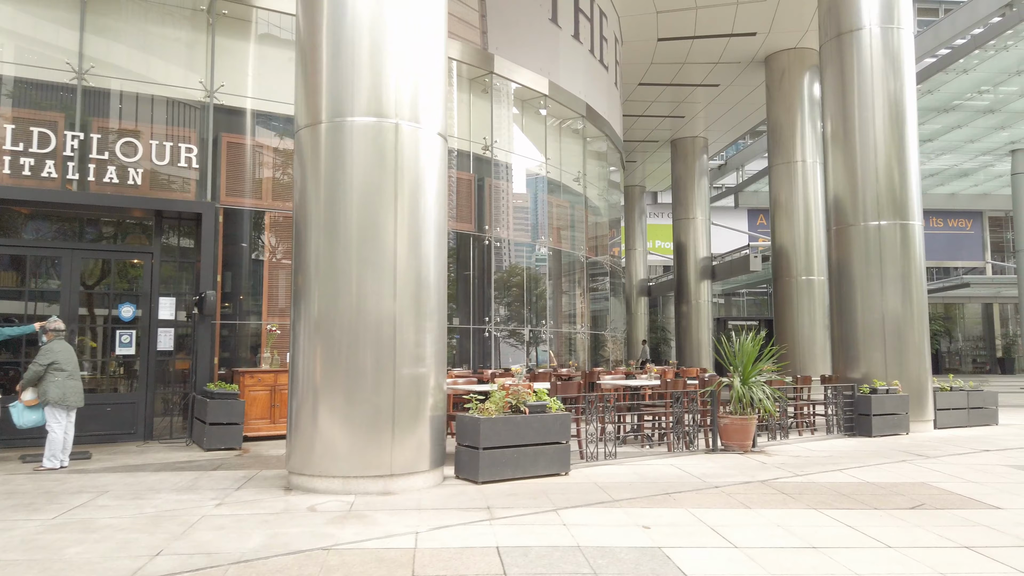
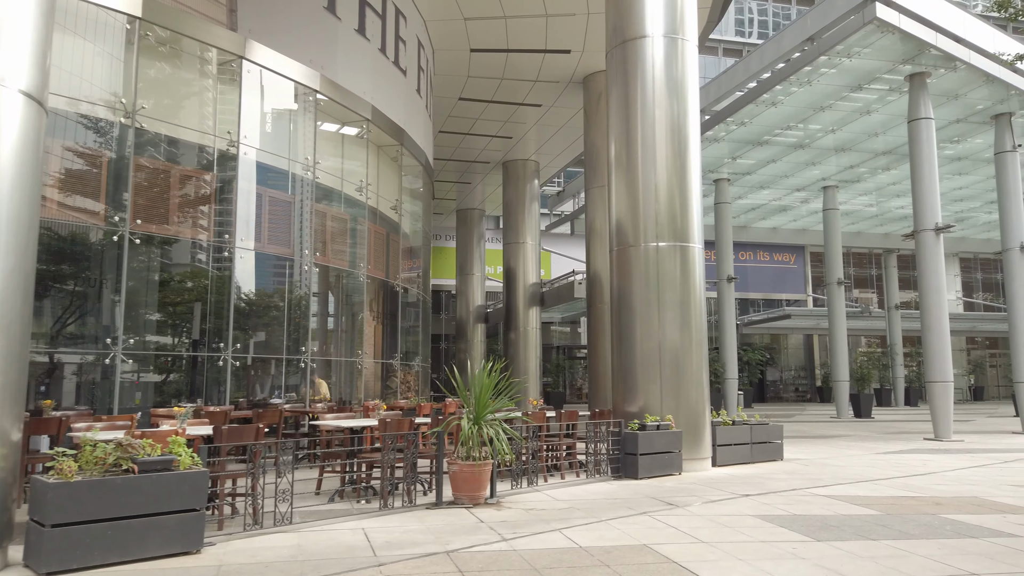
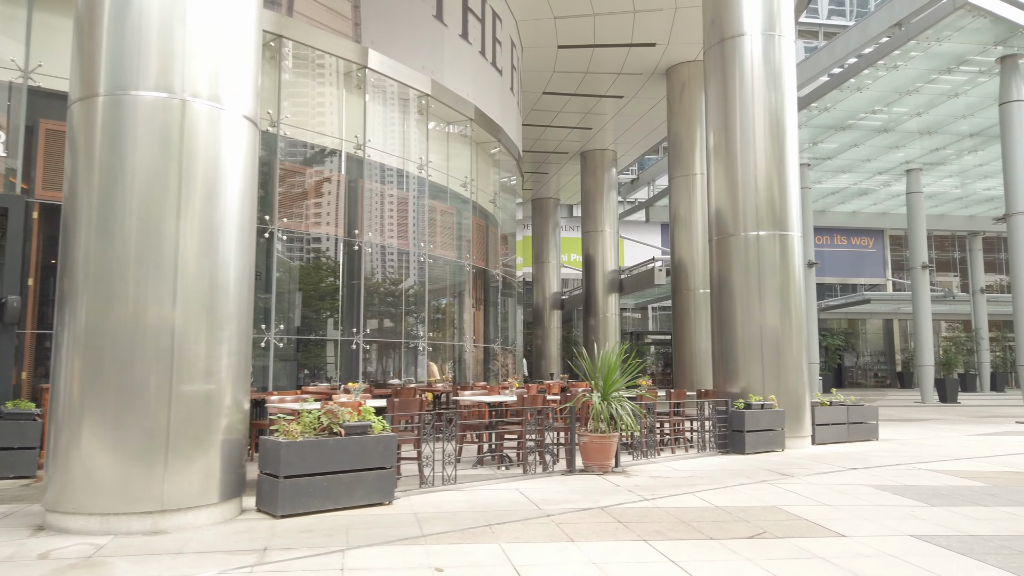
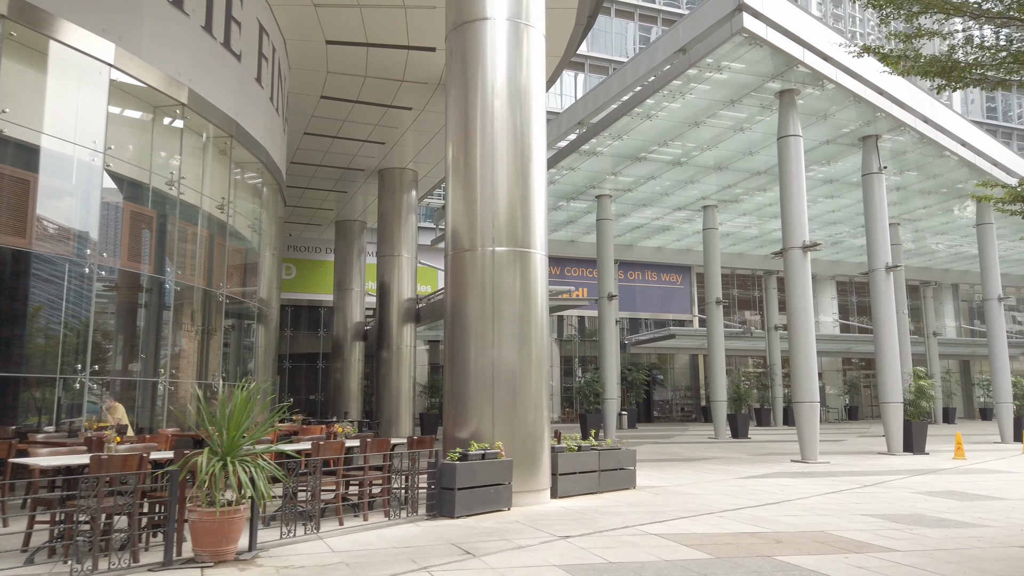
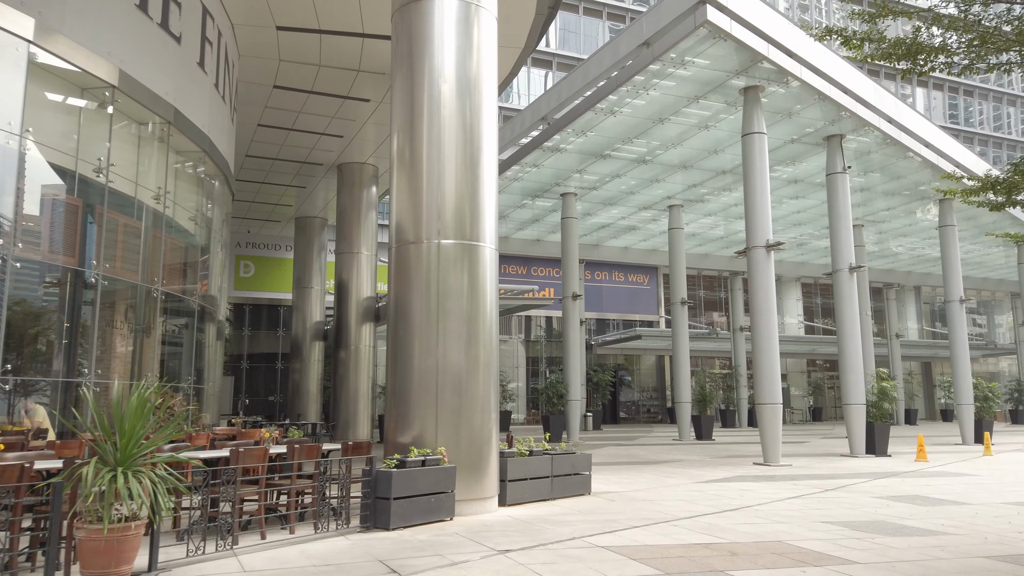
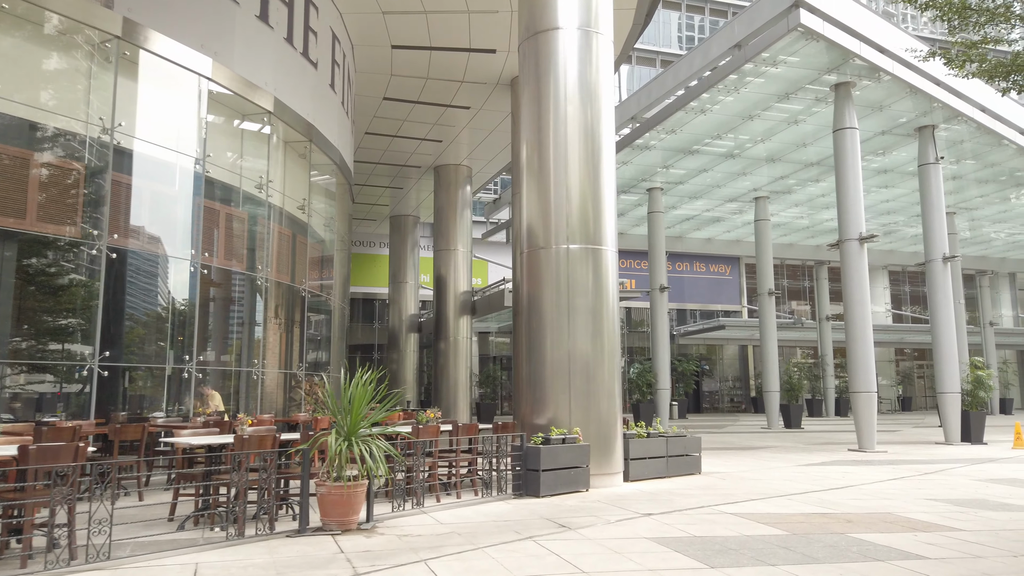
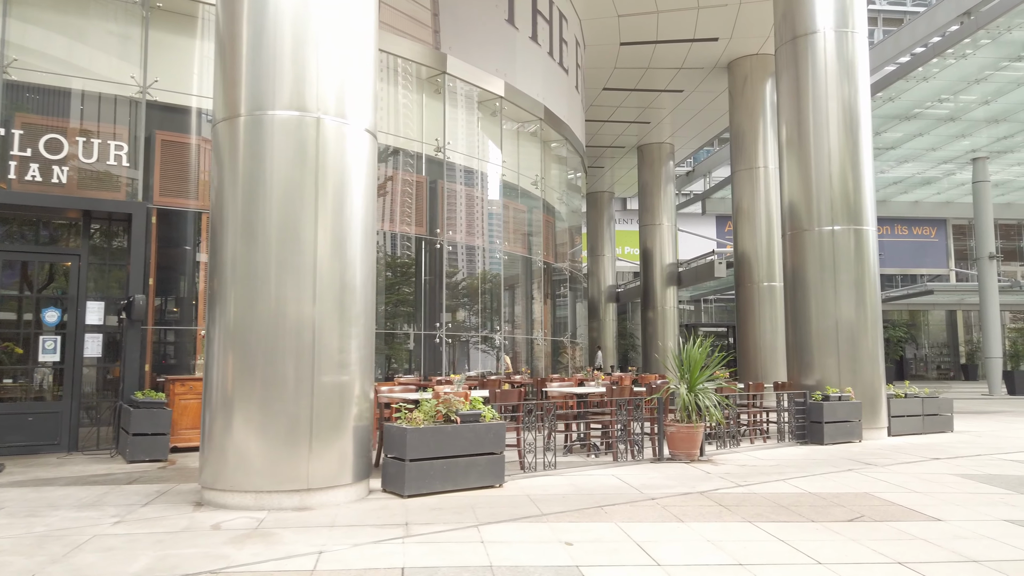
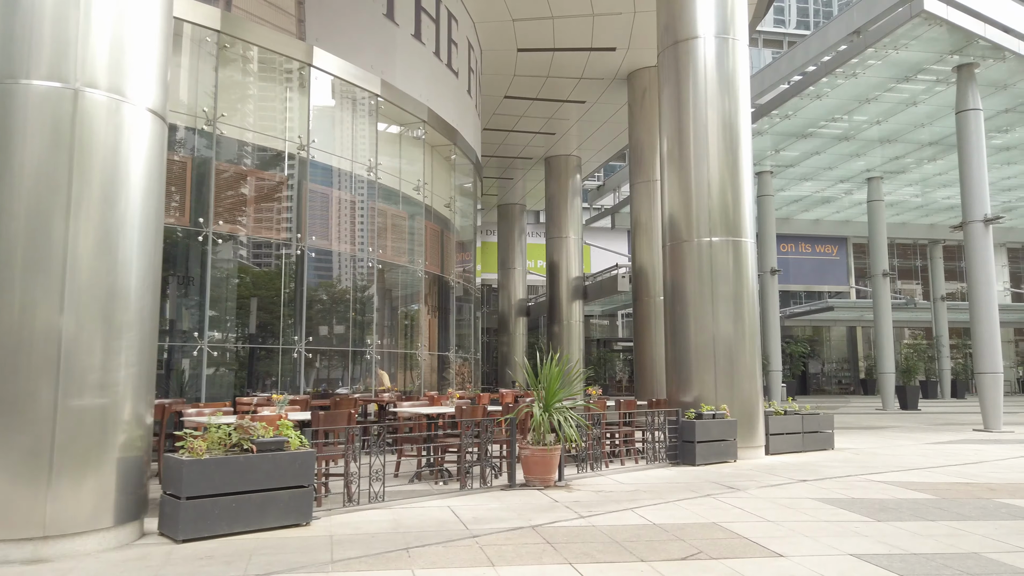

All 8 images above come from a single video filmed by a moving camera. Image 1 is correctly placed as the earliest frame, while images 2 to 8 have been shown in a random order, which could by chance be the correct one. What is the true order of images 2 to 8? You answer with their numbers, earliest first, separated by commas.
7, 3, 8, 2, 6, 4, 5
